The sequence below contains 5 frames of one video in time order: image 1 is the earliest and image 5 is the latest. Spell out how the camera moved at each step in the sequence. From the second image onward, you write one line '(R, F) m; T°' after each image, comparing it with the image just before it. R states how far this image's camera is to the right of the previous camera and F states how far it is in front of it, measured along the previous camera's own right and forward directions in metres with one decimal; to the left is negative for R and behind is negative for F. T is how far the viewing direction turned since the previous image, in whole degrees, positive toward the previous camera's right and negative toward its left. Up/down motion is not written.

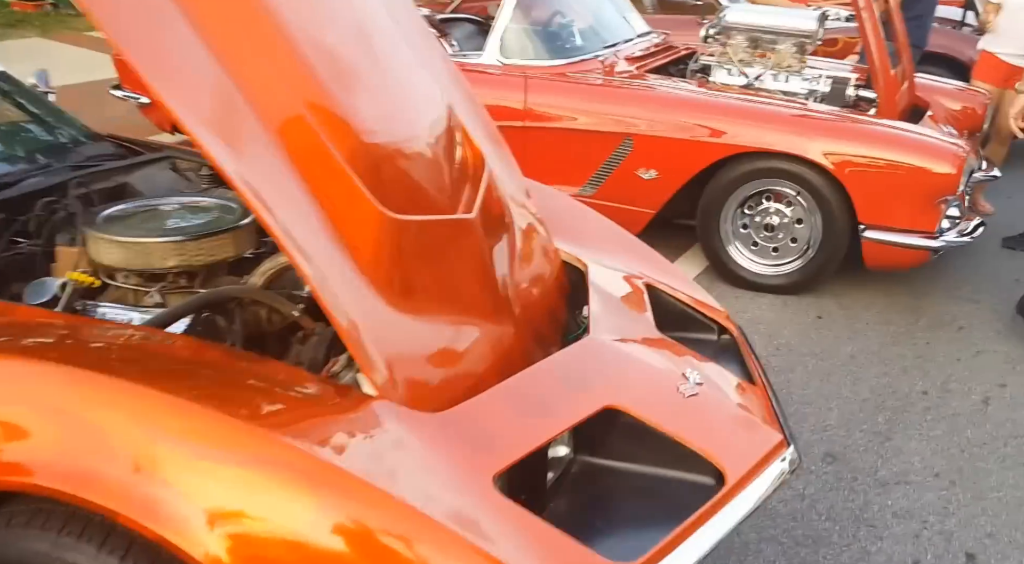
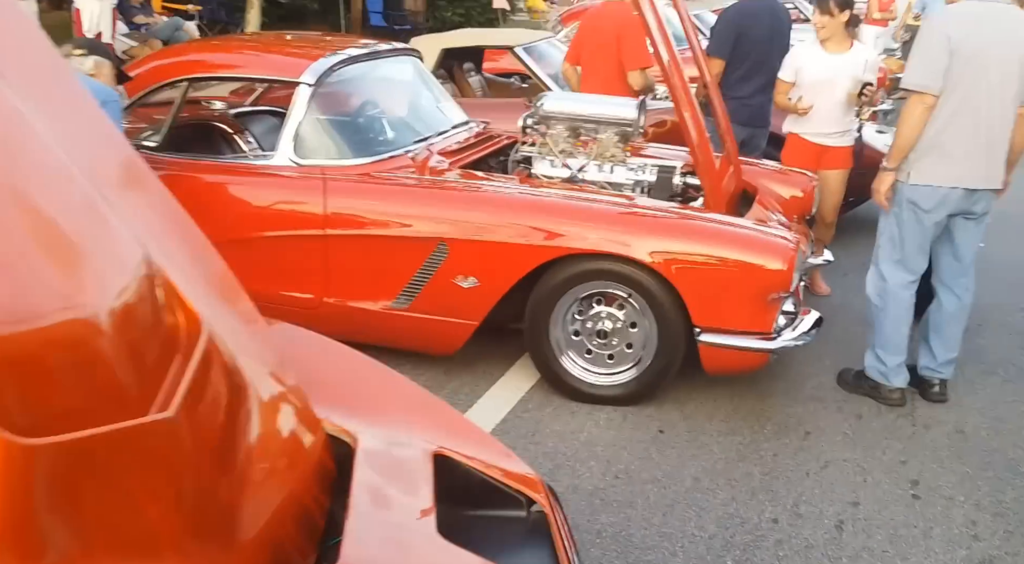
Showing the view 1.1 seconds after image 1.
(+0.2, +0.4) m; +8°
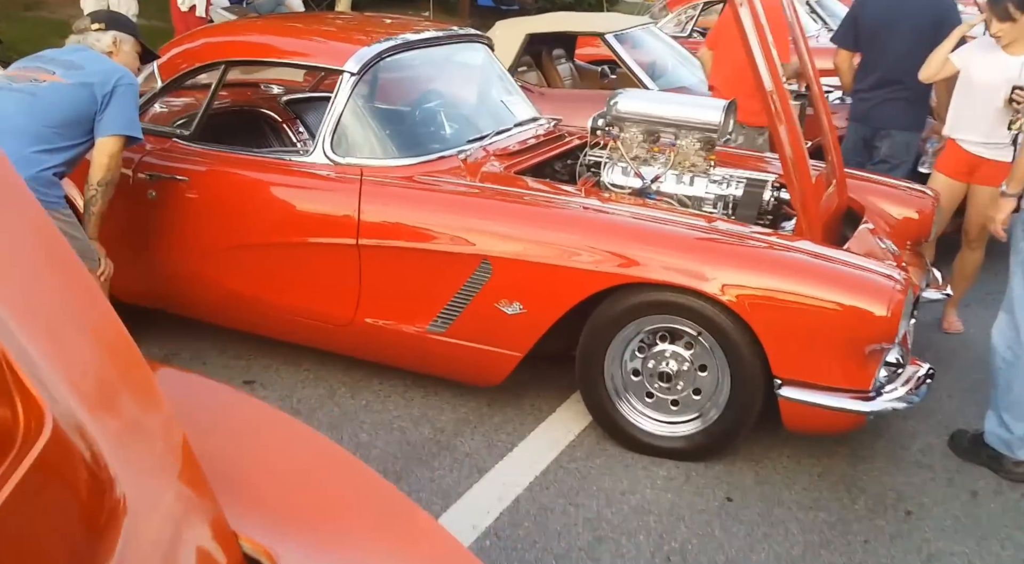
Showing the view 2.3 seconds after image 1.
(+0.2, +0.5) m; -6°
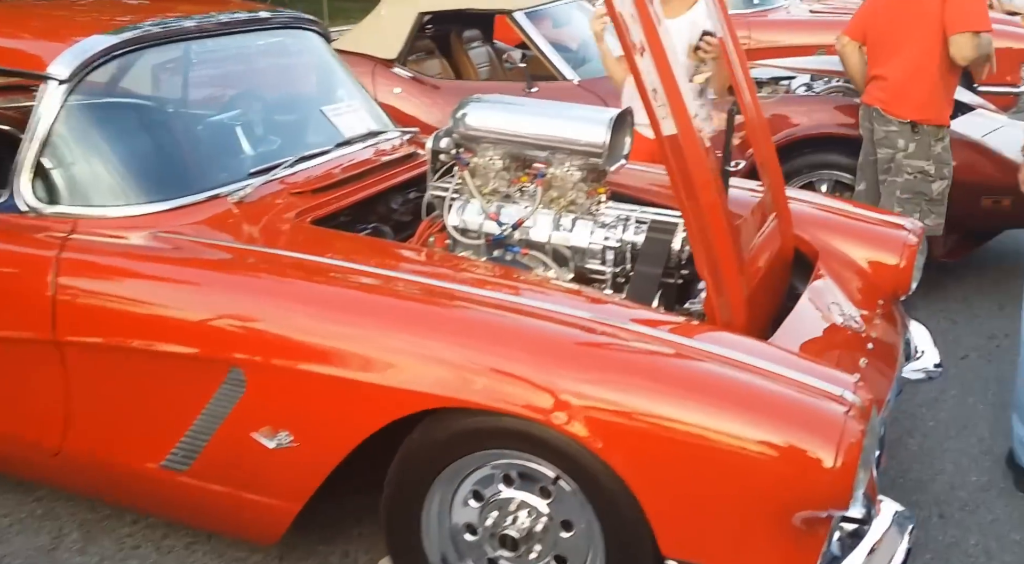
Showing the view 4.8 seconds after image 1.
(+0.5, +1.1) m; +1°
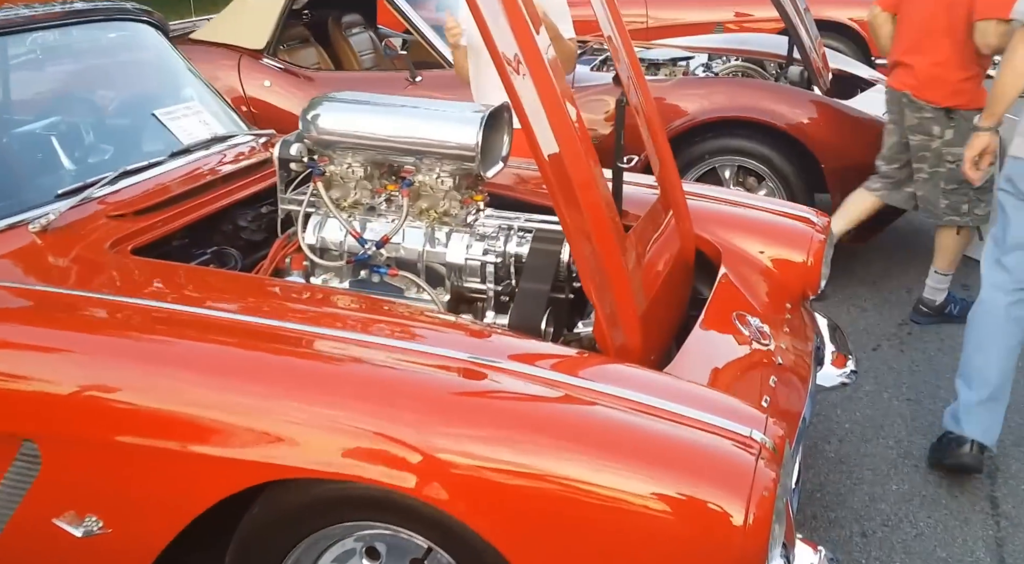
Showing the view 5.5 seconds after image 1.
(+0.1, +0.3) m; +5°
